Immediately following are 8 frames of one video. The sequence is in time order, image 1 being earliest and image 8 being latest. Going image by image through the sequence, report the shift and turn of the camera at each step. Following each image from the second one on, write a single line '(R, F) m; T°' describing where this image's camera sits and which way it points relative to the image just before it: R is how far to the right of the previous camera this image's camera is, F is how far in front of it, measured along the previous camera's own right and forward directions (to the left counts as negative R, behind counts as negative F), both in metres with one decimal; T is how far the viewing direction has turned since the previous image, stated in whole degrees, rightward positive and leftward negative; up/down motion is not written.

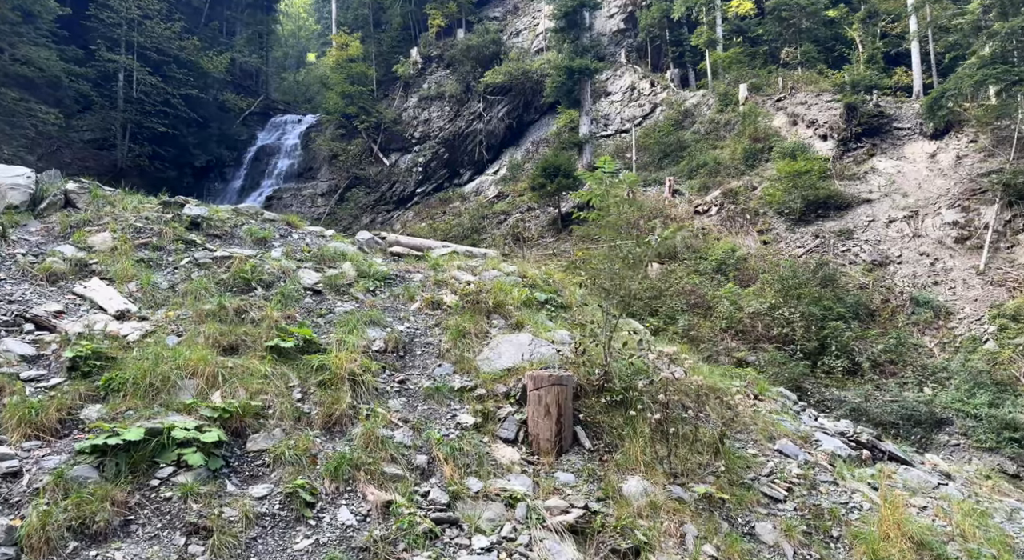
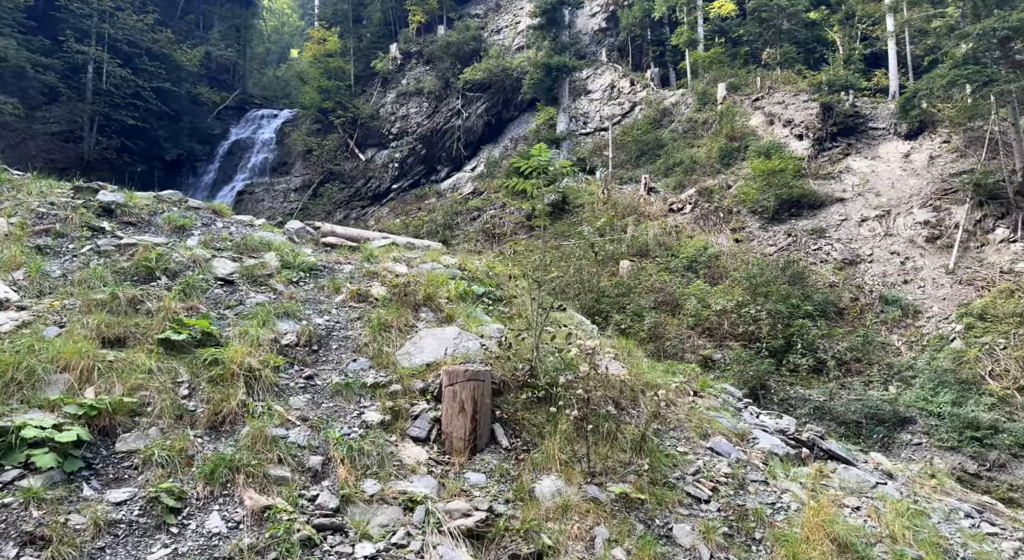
(+0.2, +0.1) m; +1°
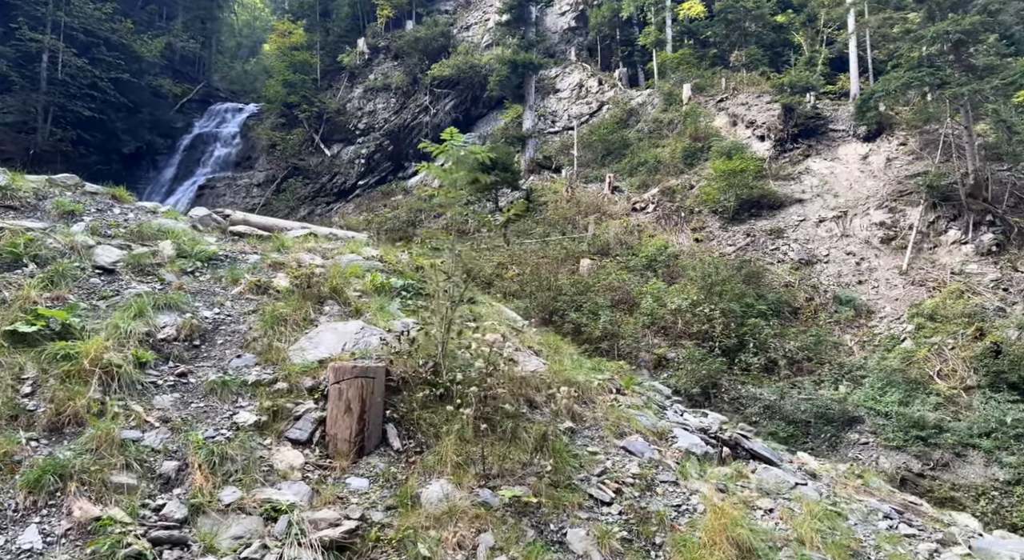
(+0.2, +0.1) m; +2°
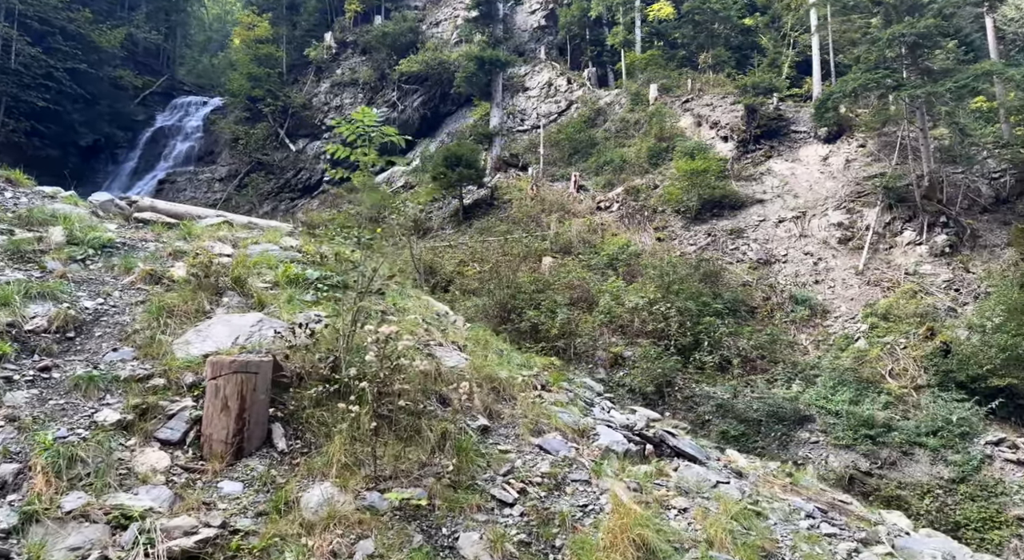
(+0.2, +0.1) m; +2°
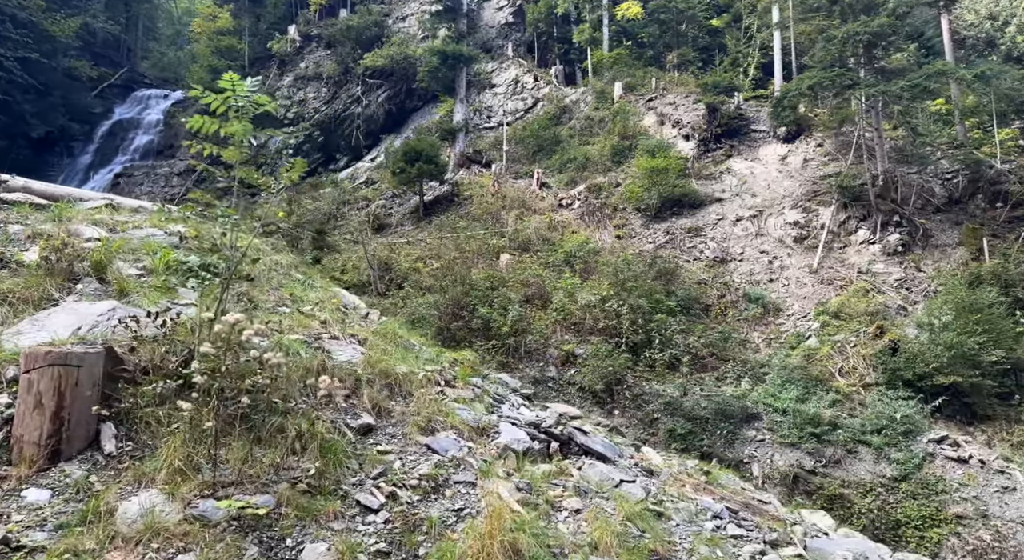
(+0.3, +0.2) m; +2°
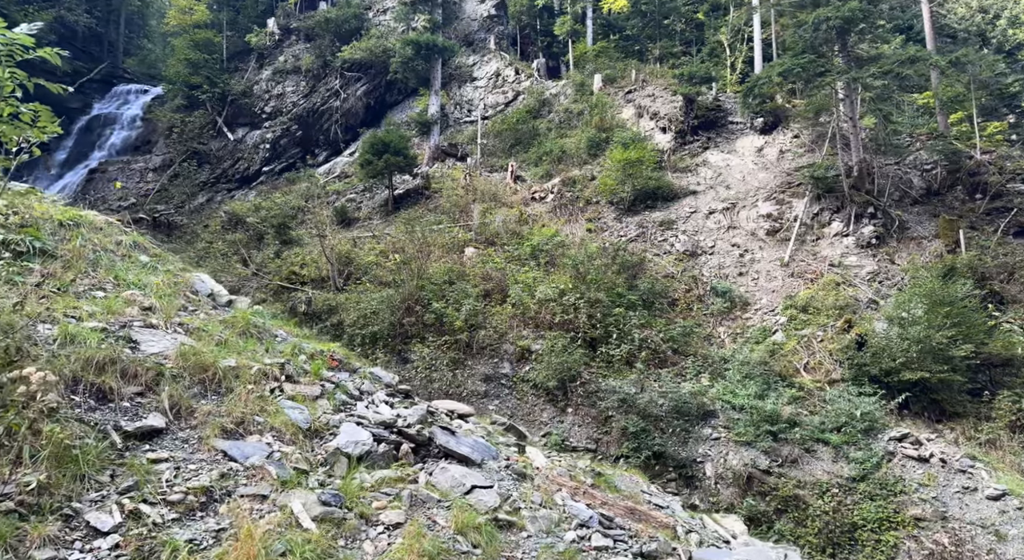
(+0.5, +0.3) m; 0°
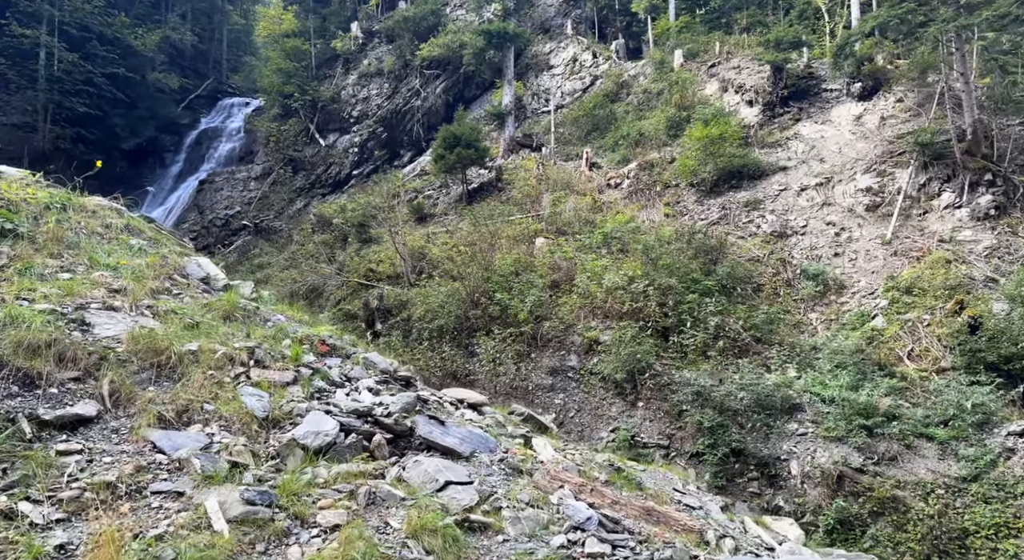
(+0.3, +0.3) m; -8°
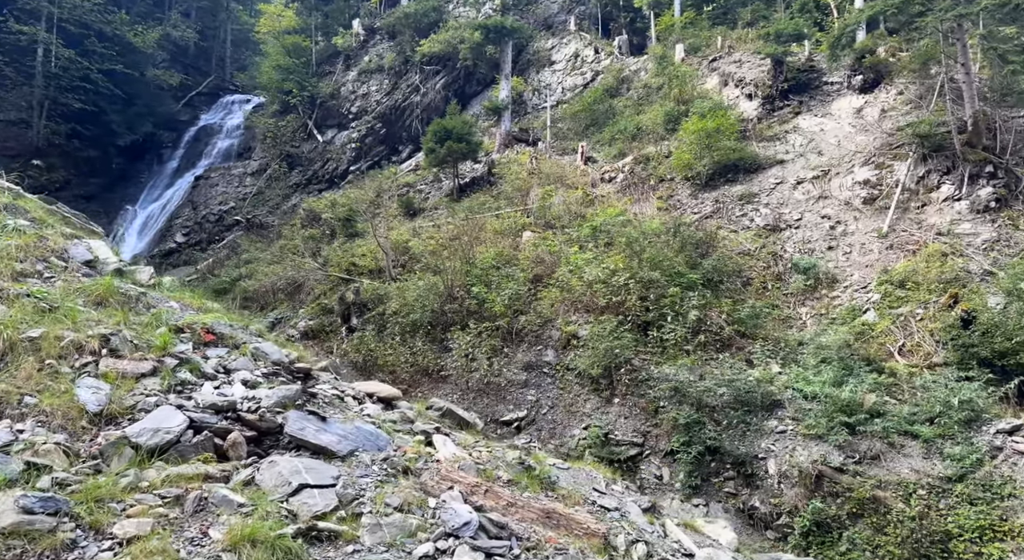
(+0.4, +0.2) m; -1°
